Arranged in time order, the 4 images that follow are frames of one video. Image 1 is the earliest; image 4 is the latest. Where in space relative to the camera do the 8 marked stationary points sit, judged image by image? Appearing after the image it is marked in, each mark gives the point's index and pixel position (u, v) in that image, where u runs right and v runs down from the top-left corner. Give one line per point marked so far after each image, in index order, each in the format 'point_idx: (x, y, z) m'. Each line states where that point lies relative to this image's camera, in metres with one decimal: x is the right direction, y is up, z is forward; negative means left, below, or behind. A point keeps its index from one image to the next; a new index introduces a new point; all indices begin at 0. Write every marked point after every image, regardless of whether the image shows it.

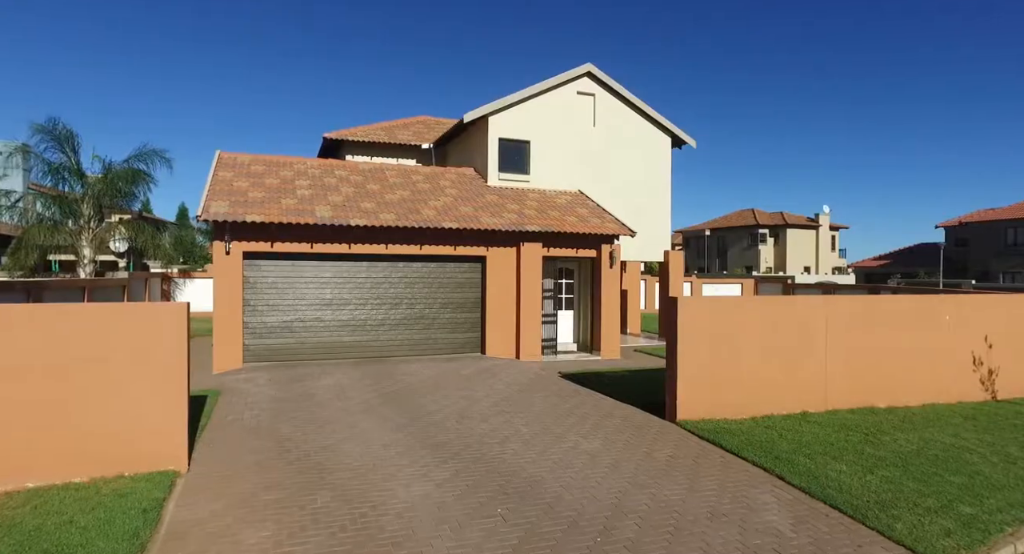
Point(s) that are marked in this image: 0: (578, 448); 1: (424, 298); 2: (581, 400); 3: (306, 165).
0: (+0.9, -2.3, +8.2) m
1: (-2.1, -0.5, +14.4) m
2: (+1.2, -2.2, +10.7) m
3: (-5.3, +2.9, +15.7) m
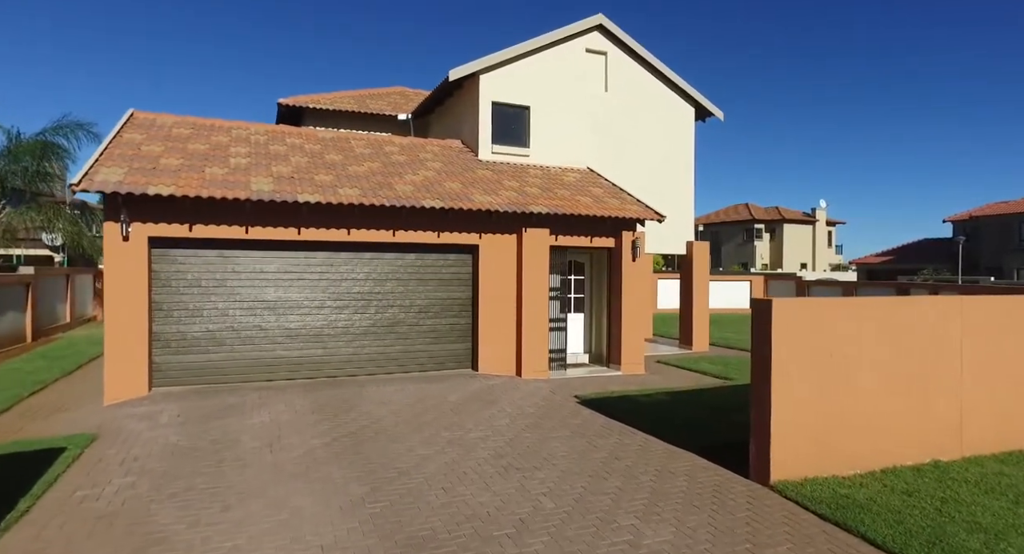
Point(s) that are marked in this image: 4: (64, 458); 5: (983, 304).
0: (+1.1, -2.2, +5.1) m
1: (-2.1, -0.4, +11.2) m
2: (+1.3, -2.1, +7.6) m
3: (-5.4, +3.0, +12.4) m
4: (-4.6, -1.9, +6.3) m
5: (+5.8, -0.3, +7.6) m
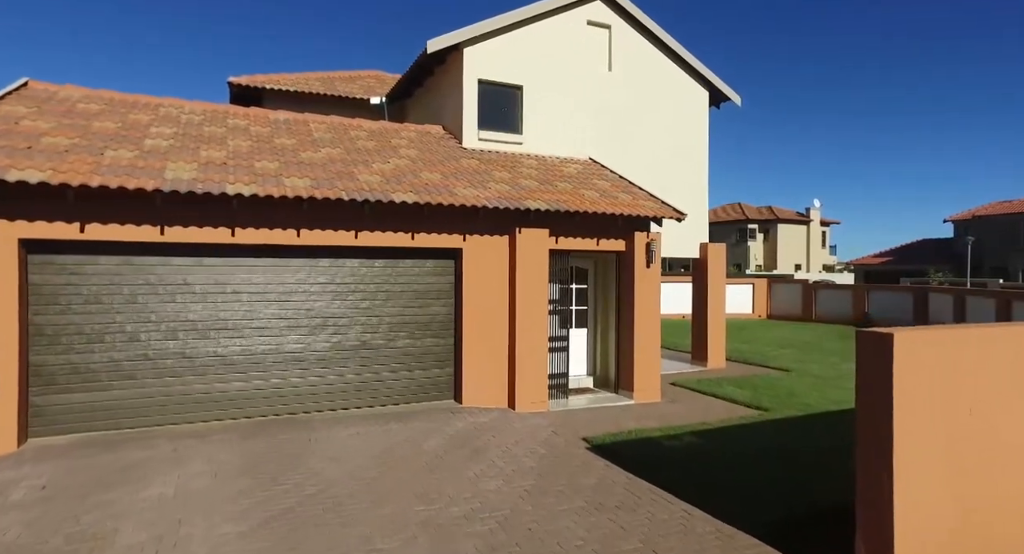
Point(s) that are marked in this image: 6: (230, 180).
0: (+1.1, -2.4, +3.0) m
1: (-2.2, -0.6, +9.0) m
2: (+1.3, -2.3, +5.5) m
3: (-5.5, +2.8, +10.1) m
4: (-4.6, -2.0, +4.1) m
5: (+5.8, -0.5, +5.6) m
6: (-3.6, +1.2, +7.7) m
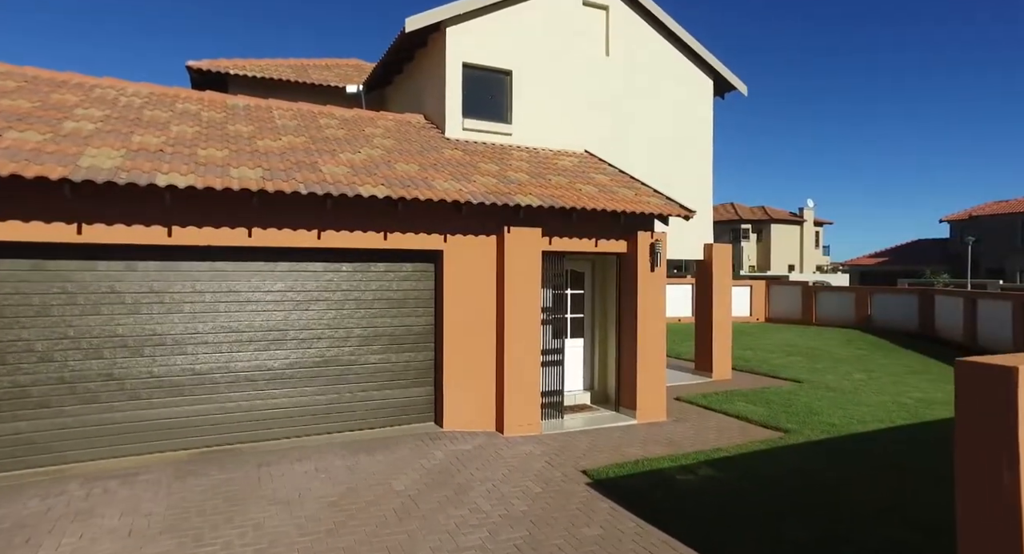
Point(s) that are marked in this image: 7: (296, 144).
0: (+1.0, -2.5, +1.8) m
1: (-2.3, -0.7, +7.8) m
2: (+1.2, -2.3, +4.4) m
3: (-5.7, +2.7, +8.9) m
4: (-4.7, -2.1, +2.8) m
5: (+5.7, -0.6, +4.5) m
6: (-3.7, +1.1, +6.5) m
7: (-3.0, +1.9, +8.5) m
